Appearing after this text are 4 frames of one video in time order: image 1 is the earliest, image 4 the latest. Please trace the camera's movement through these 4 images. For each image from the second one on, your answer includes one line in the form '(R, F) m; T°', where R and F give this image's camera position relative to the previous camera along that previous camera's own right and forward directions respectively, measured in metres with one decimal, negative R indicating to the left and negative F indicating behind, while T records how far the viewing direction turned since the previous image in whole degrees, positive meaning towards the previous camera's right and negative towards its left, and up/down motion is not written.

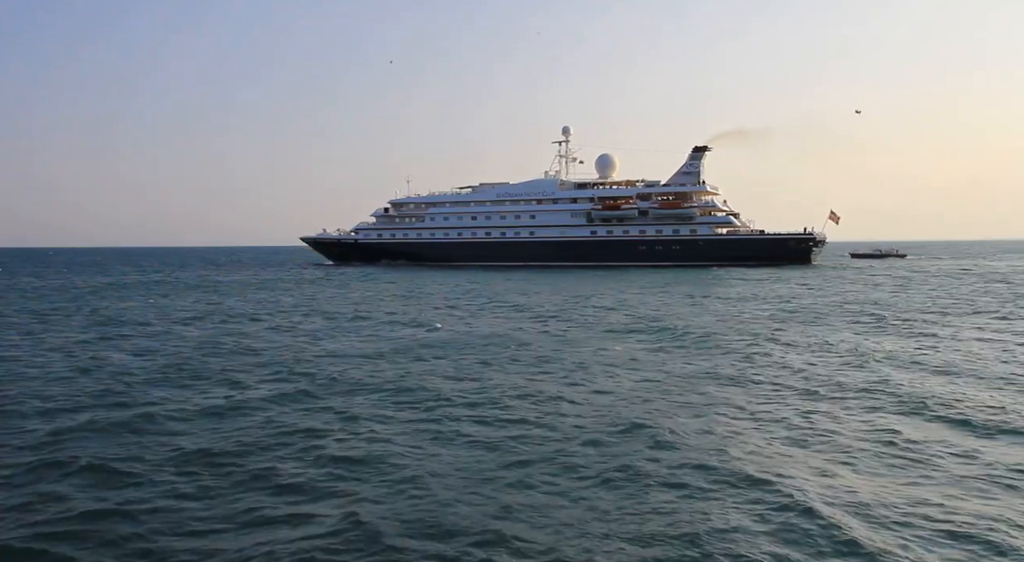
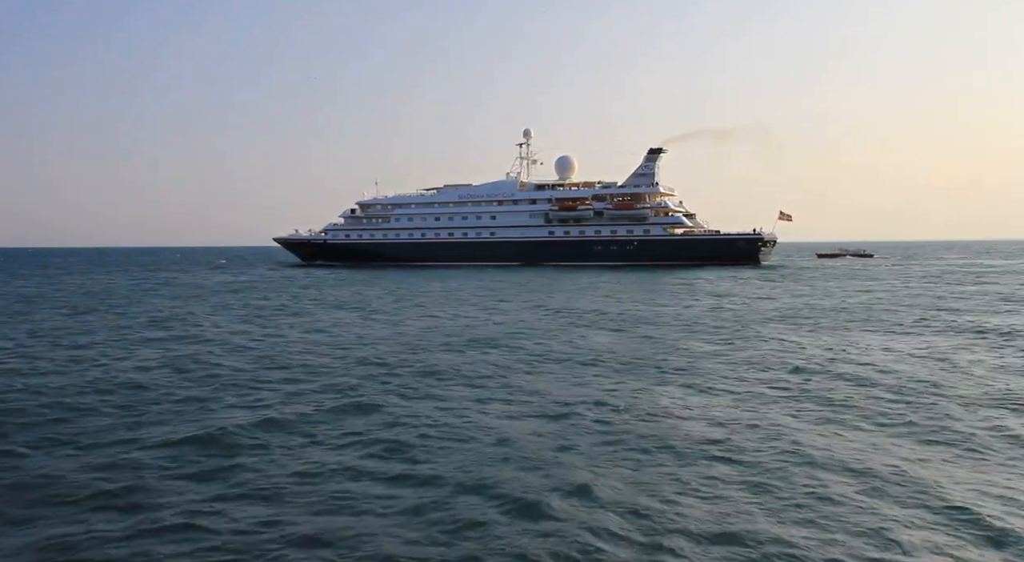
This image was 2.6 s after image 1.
(-2.4, -0.6) m; +3°
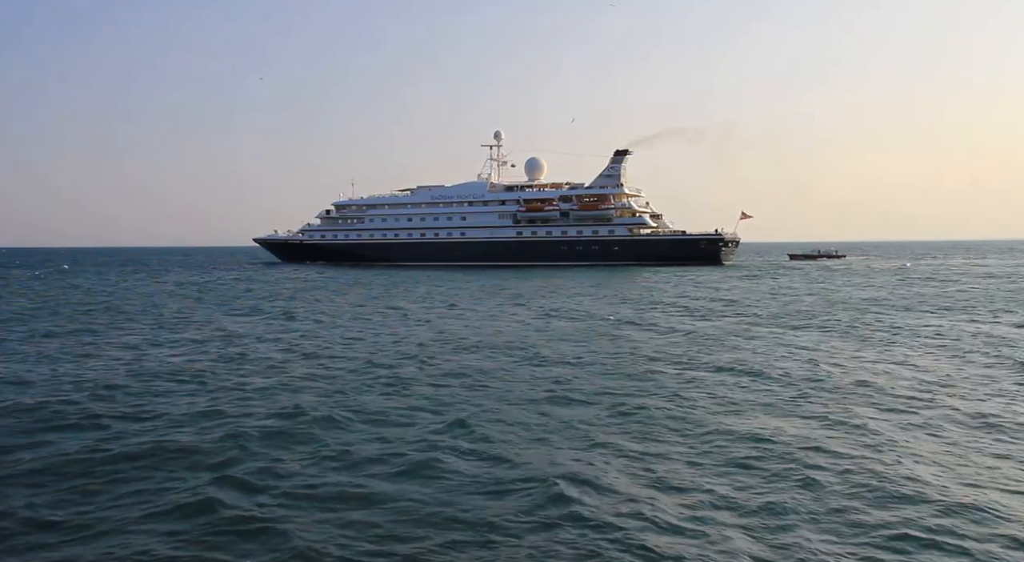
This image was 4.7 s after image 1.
(-1.3, -2.1) m; +2°
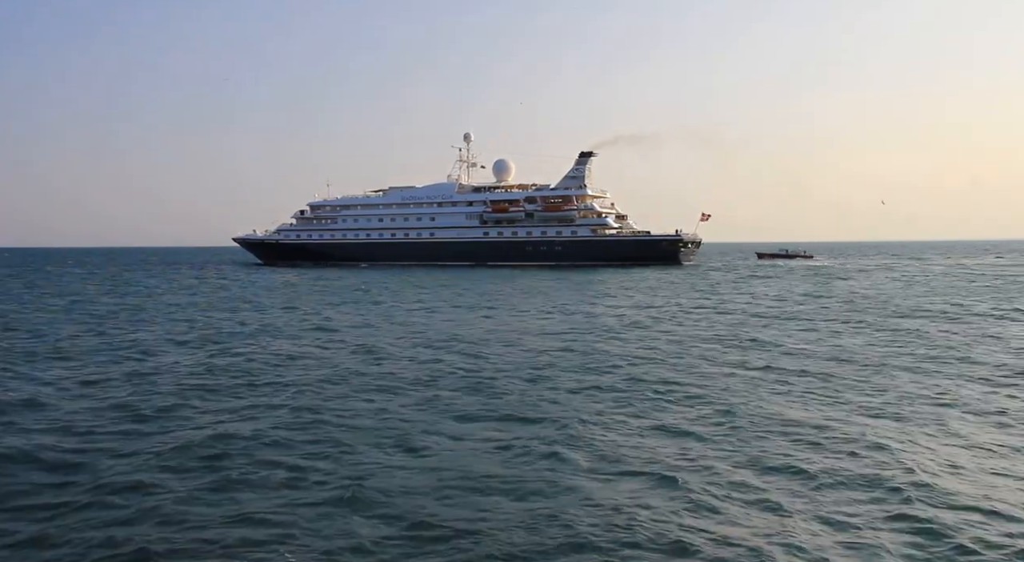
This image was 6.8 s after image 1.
(-2.3, -0.6) m; +3°
